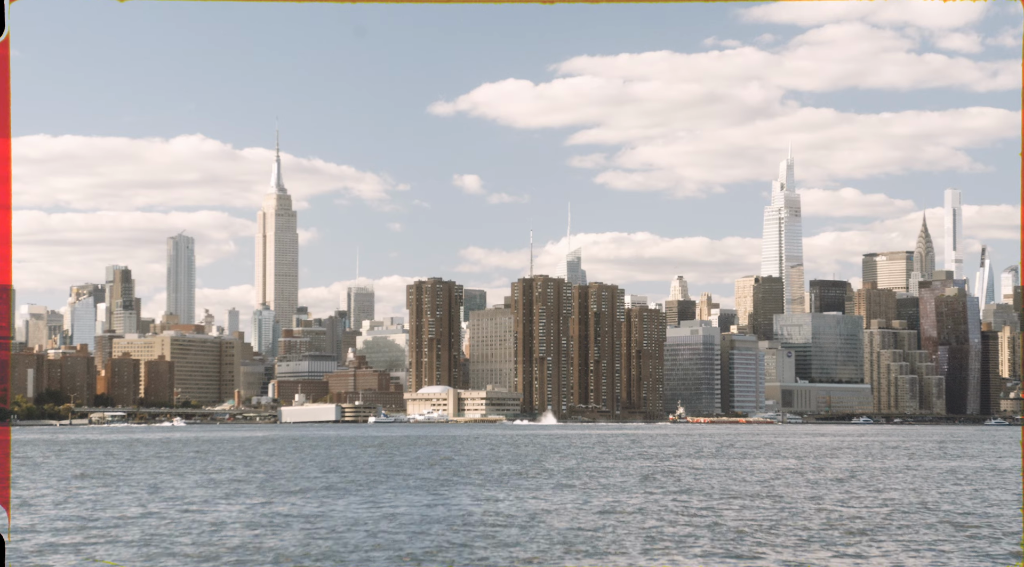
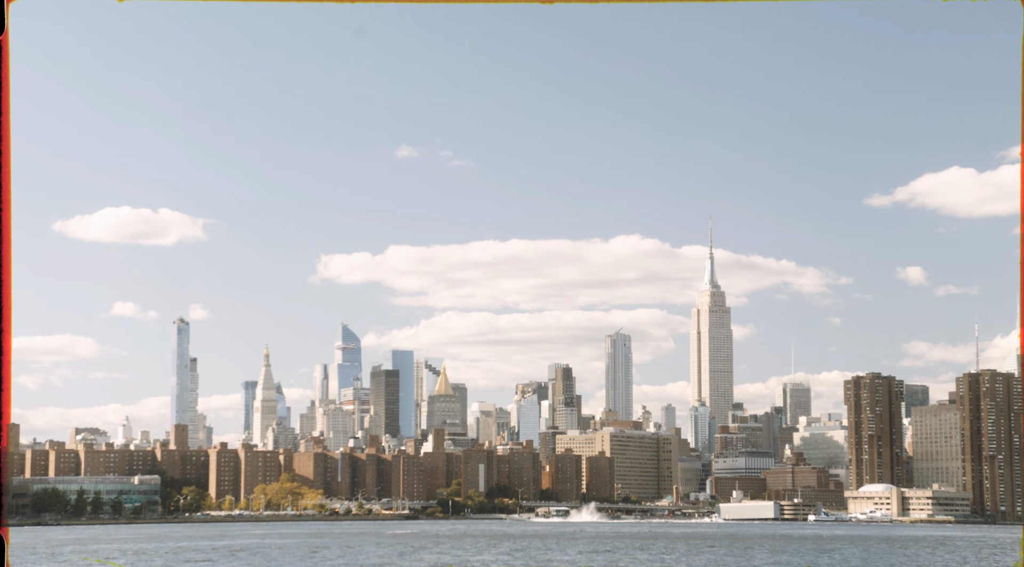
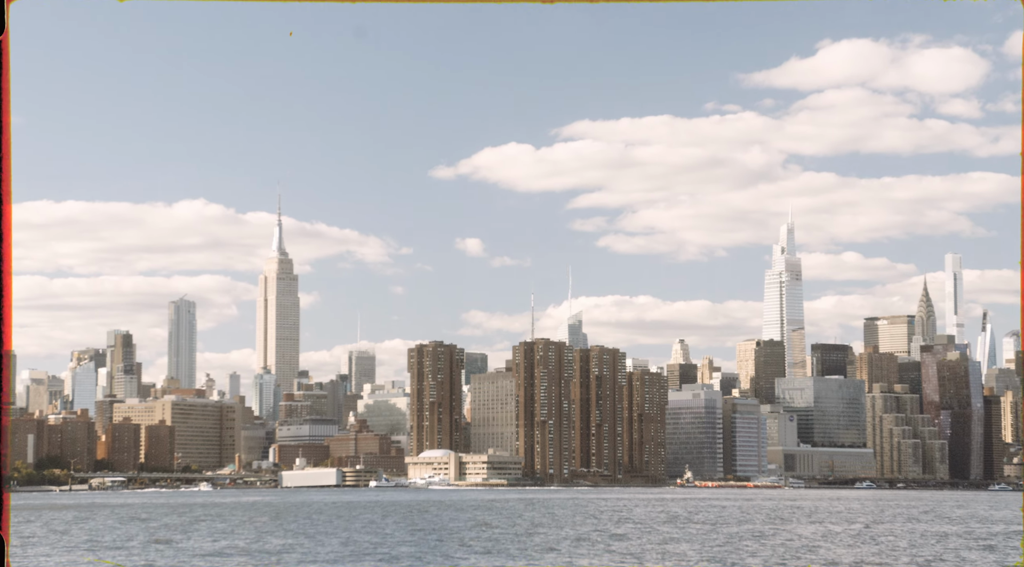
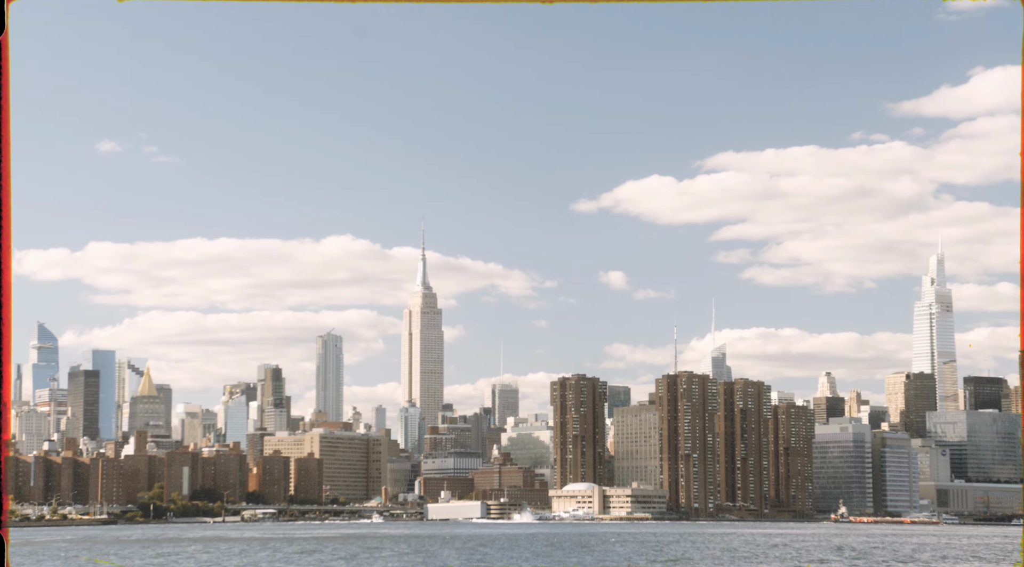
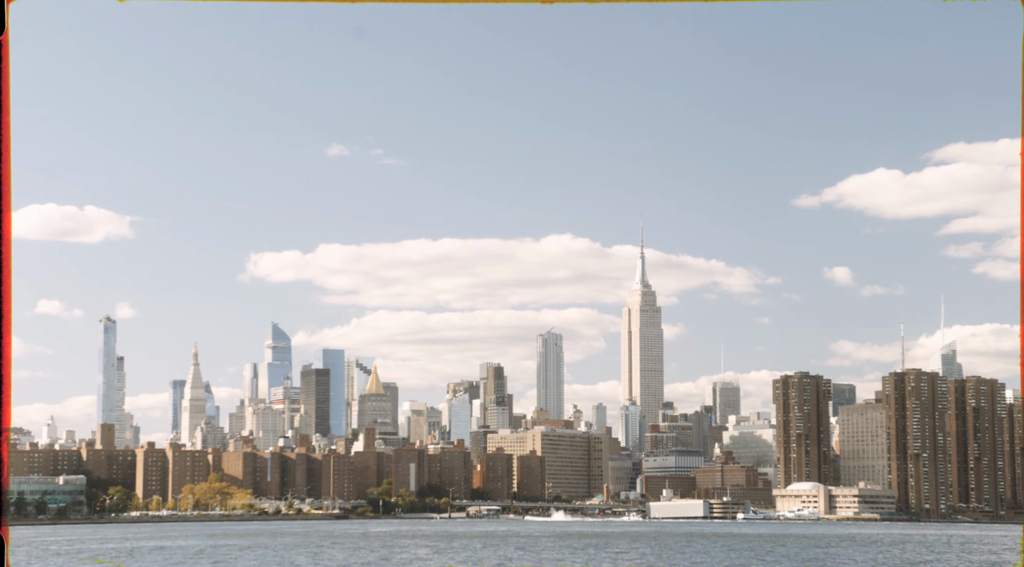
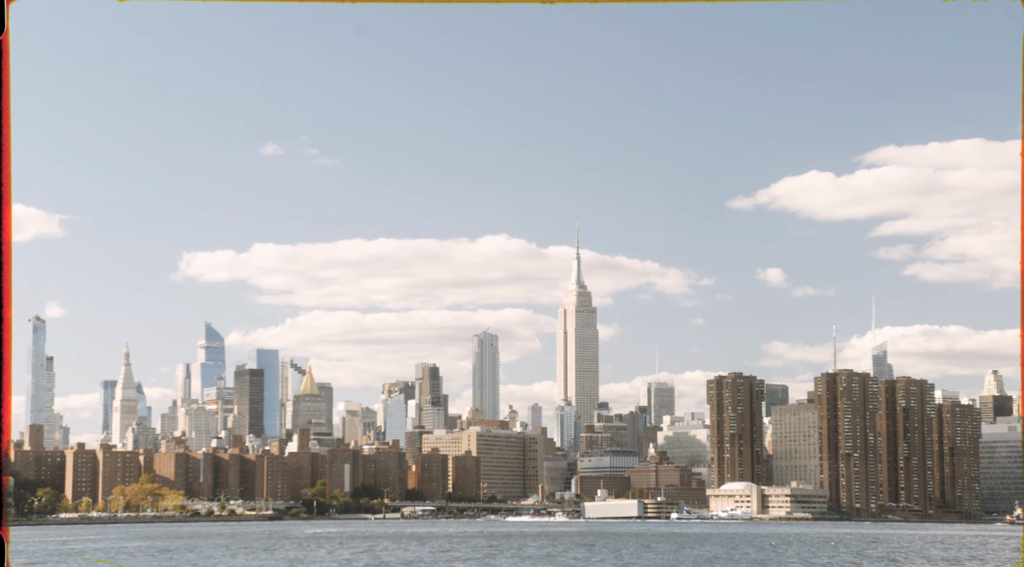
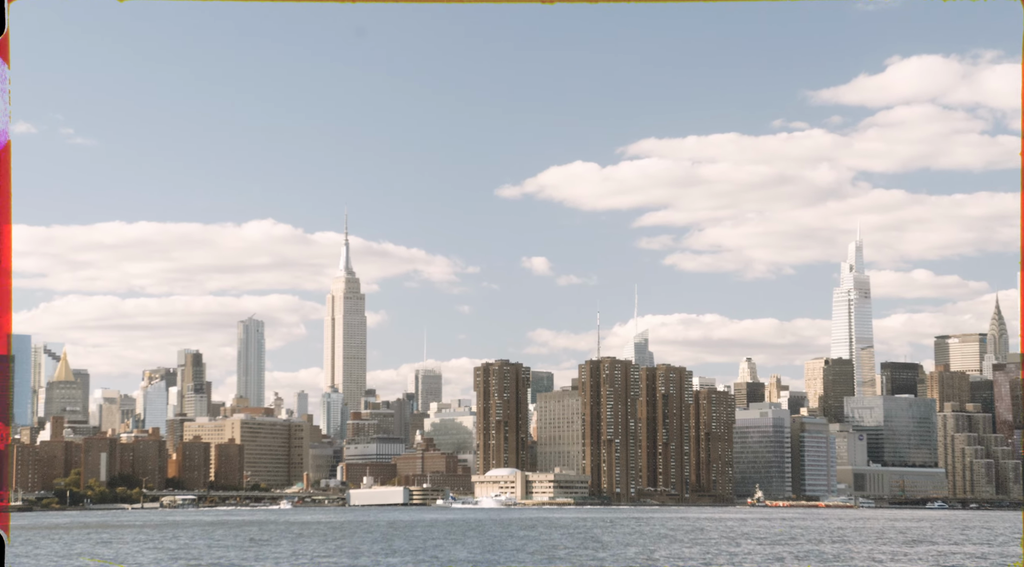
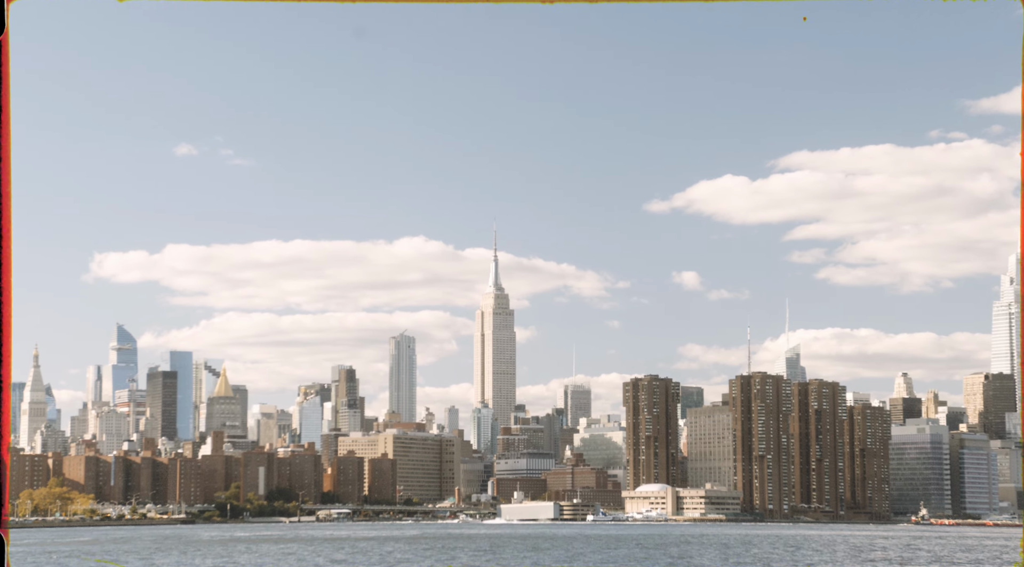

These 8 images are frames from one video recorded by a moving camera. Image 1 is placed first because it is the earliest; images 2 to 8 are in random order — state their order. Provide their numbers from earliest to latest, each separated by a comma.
3, 7, 4, 8, 6, 5, 2
